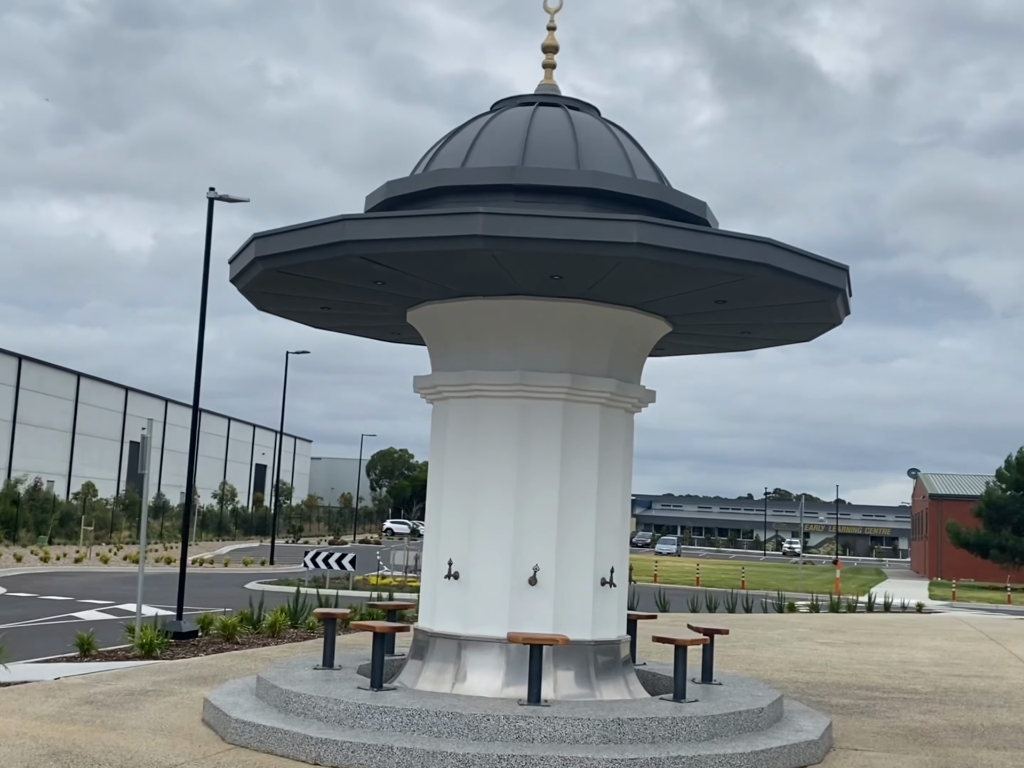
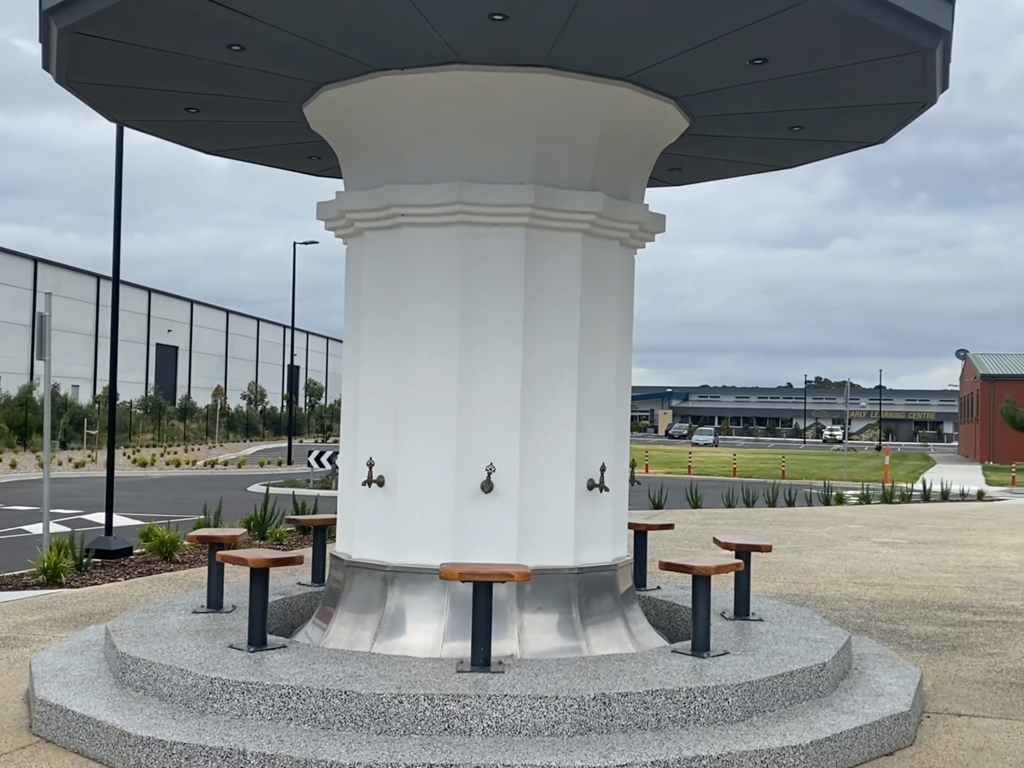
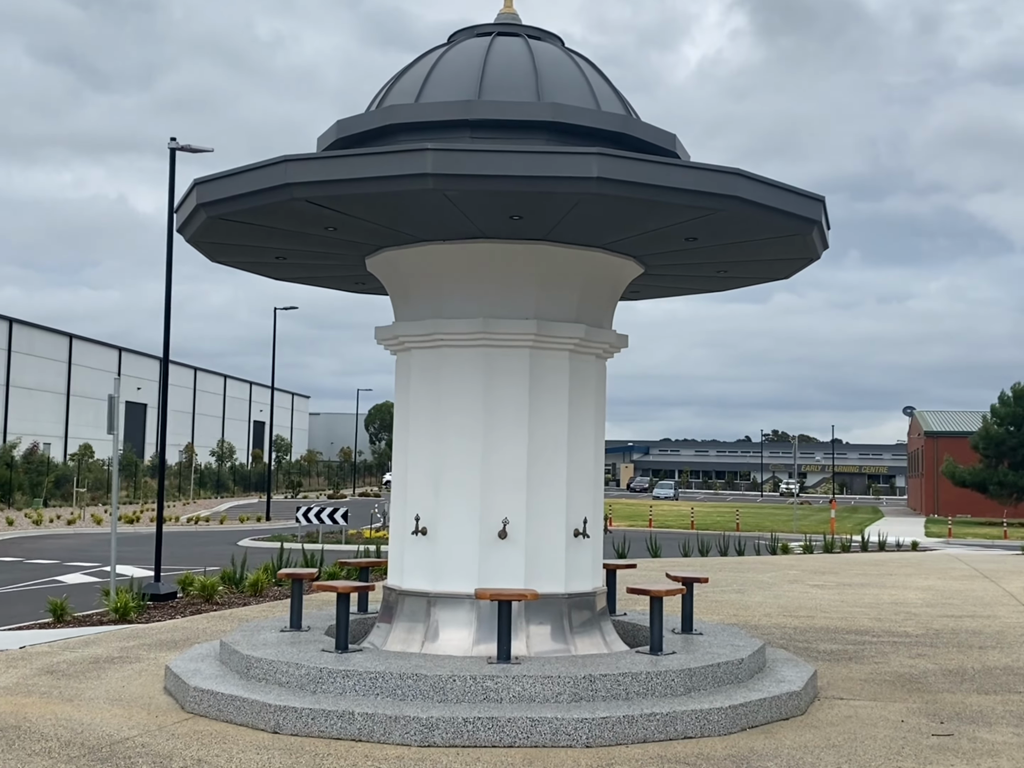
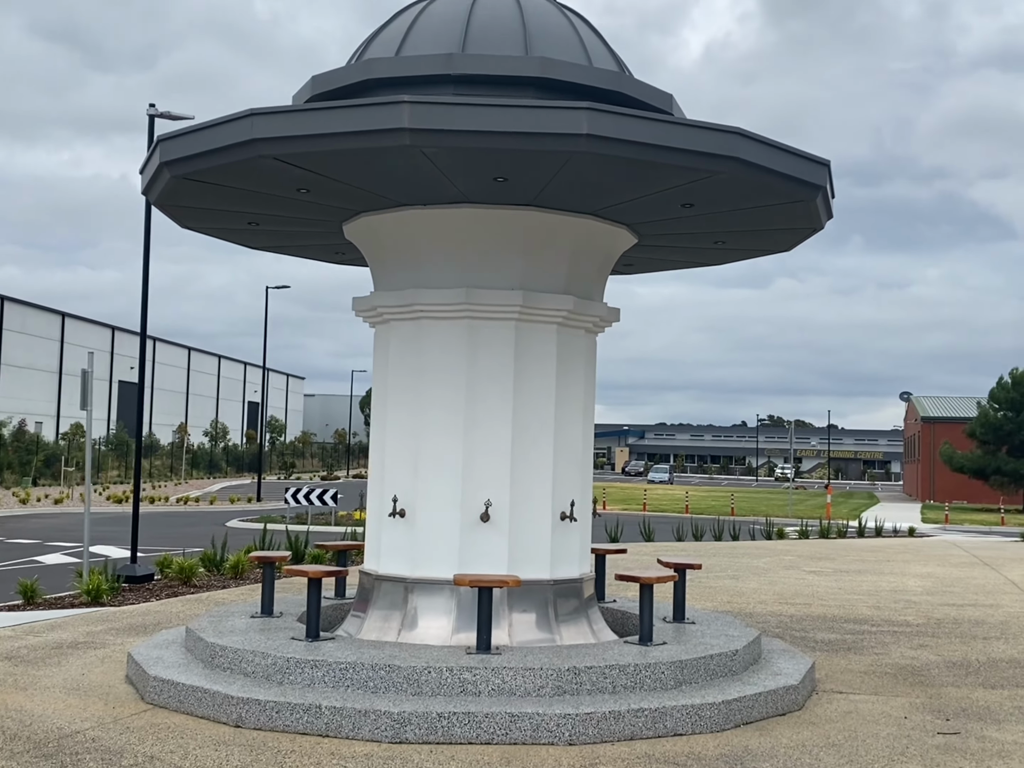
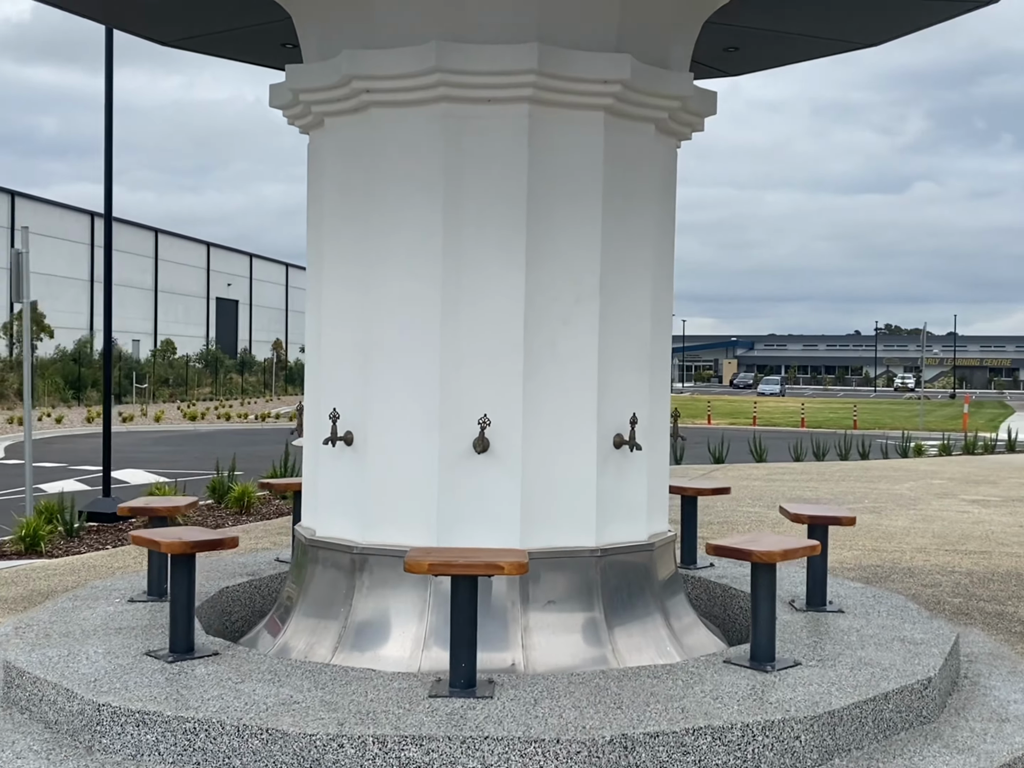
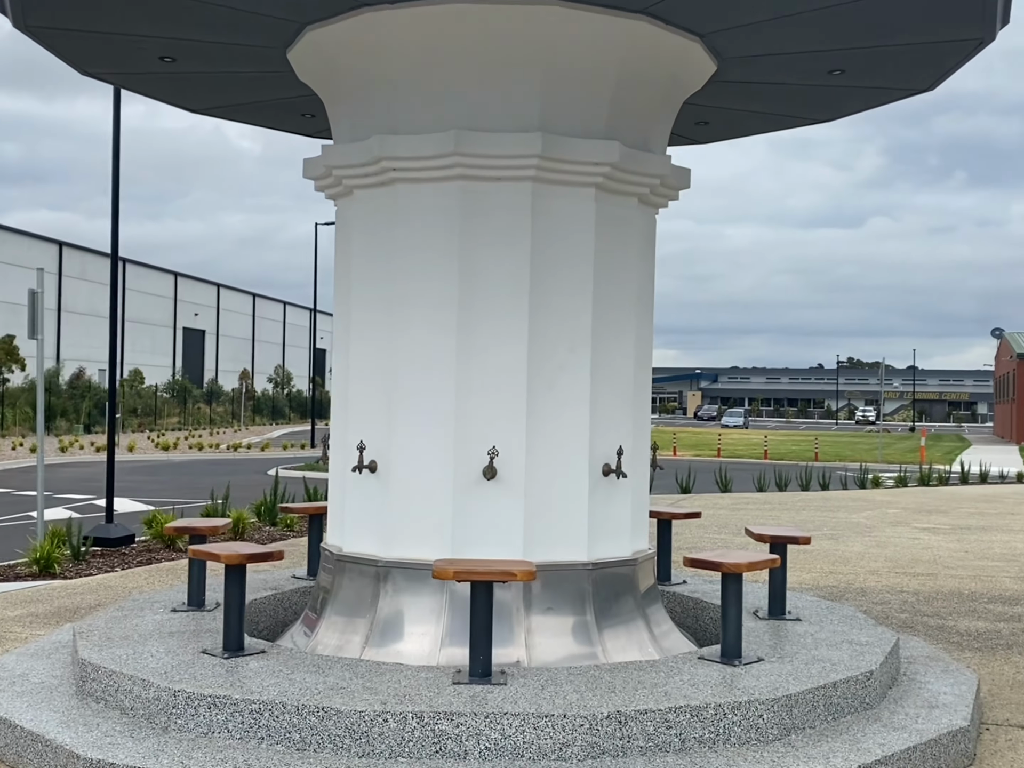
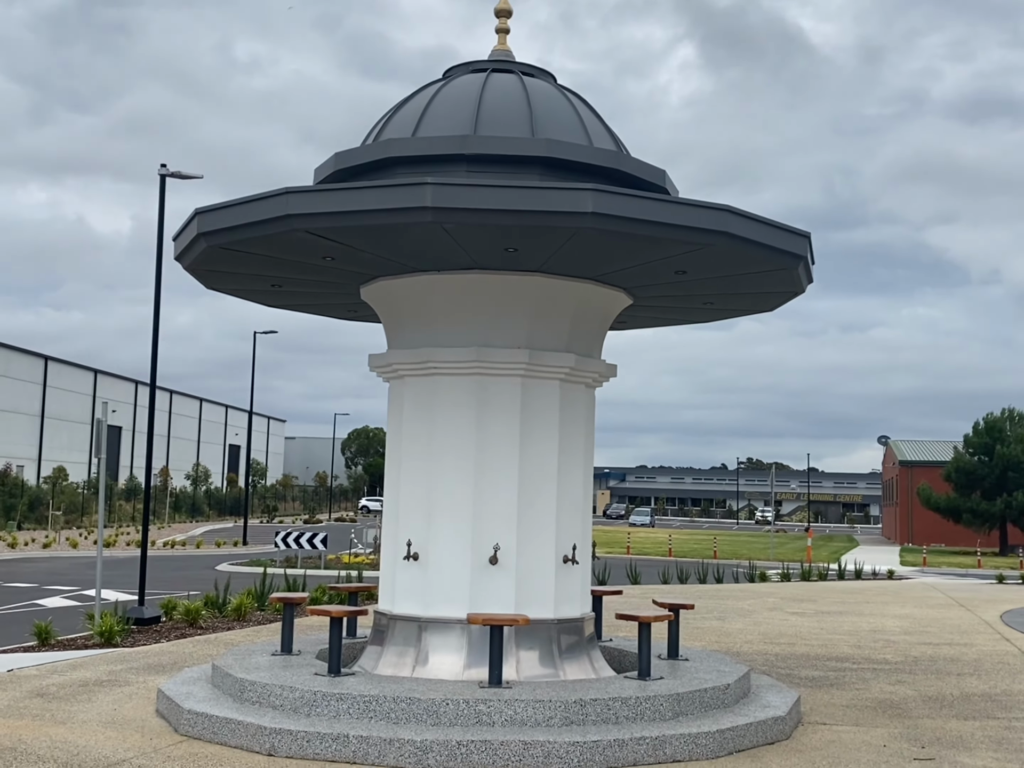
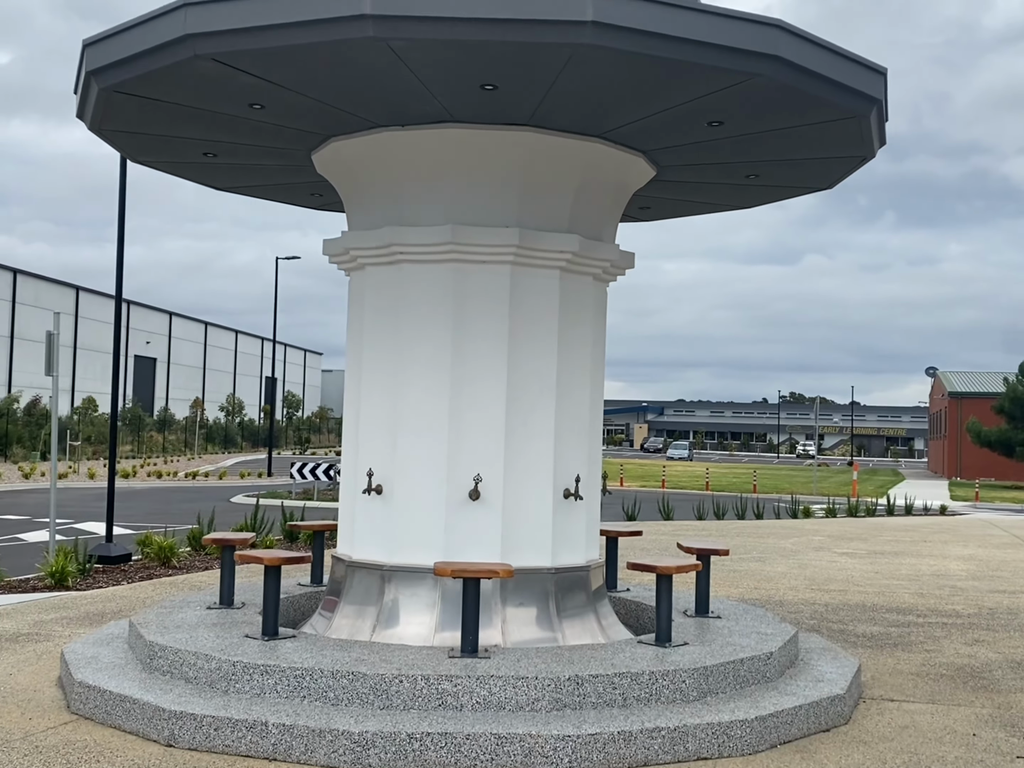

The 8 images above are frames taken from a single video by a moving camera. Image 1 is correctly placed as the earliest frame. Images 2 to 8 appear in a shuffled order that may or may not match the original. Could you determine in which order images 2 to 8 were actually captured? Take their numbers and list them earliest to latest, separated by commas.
7, 3, 4, 8, 2, 6, 5
